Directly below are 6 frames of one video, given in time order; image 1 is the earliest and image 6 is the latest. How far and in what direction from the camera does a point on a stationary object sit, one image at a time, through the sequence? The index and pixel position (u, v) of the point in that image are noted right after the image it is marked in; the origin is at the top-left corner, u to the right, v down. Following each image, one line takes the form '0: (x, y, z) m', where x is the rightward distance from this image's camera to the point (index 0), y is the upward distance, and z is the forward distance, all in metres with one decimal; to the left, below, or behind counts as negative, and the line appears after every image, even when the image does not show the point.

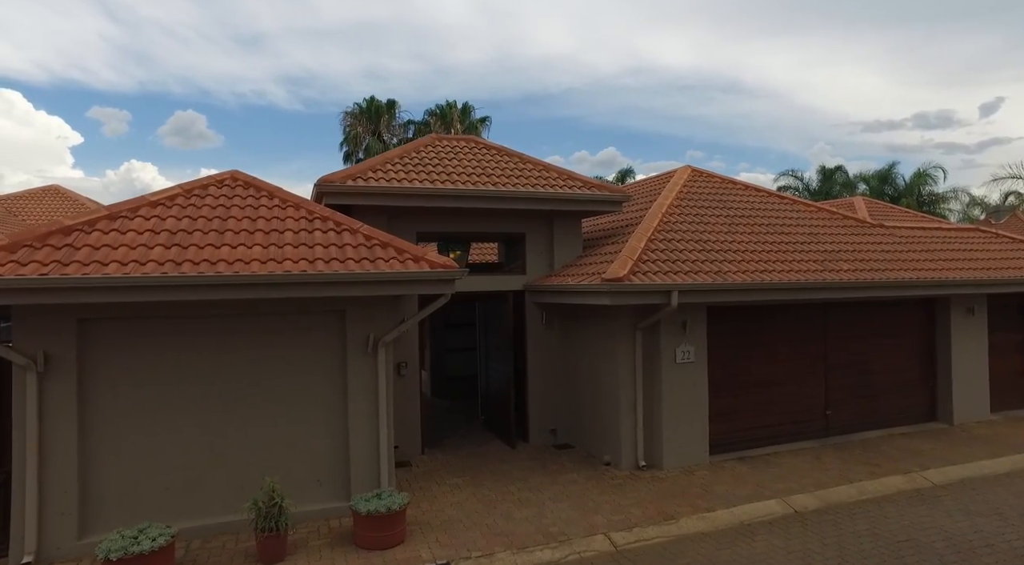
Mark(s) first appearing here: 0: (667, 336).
0: (+2.3, -0.8, +9.5) m
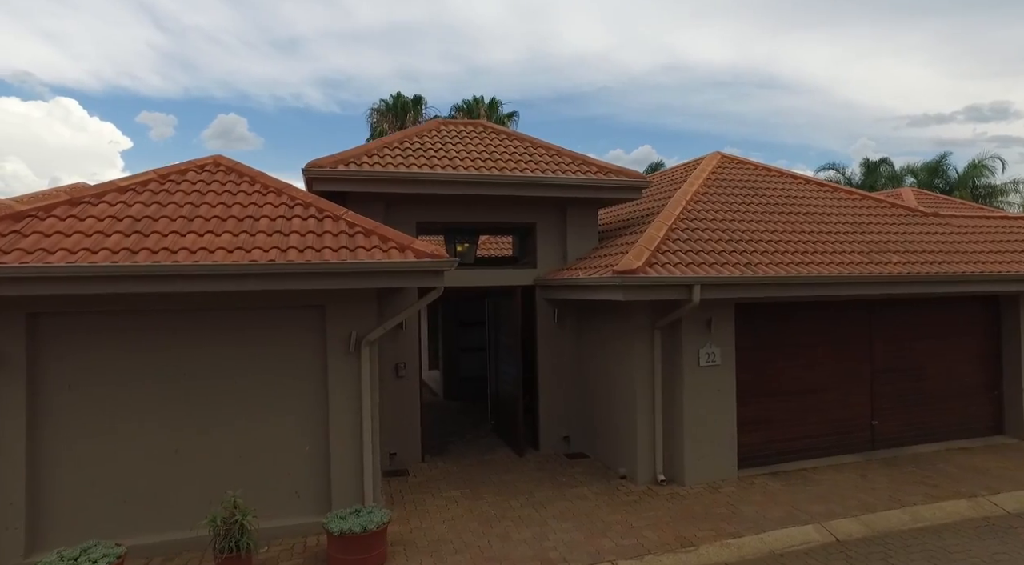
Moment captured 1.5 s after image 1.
0: (+2.3, -0.7, +8.5) m
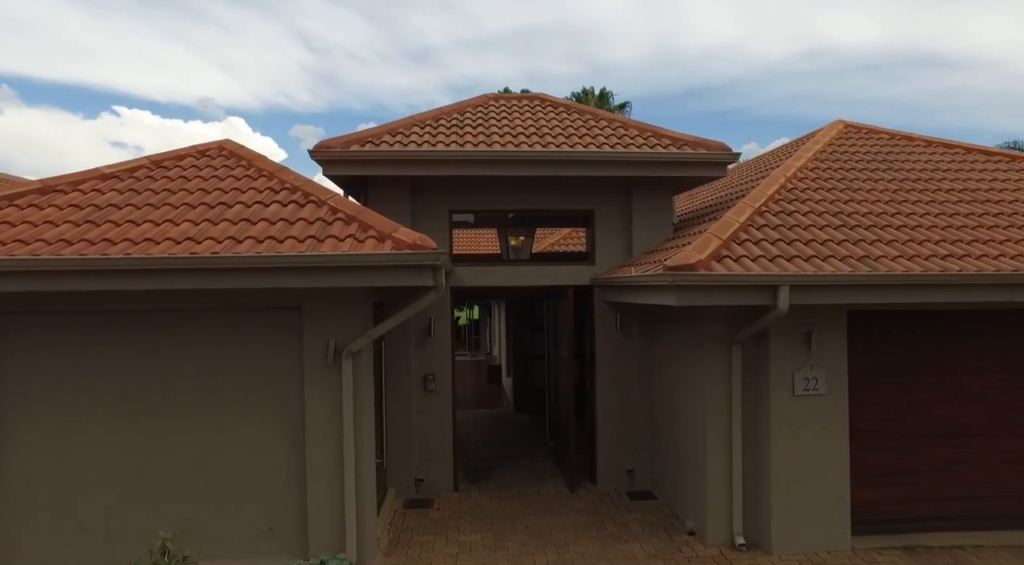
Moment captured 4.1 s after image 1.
0: (+2.6, -0.7, +6.3) m
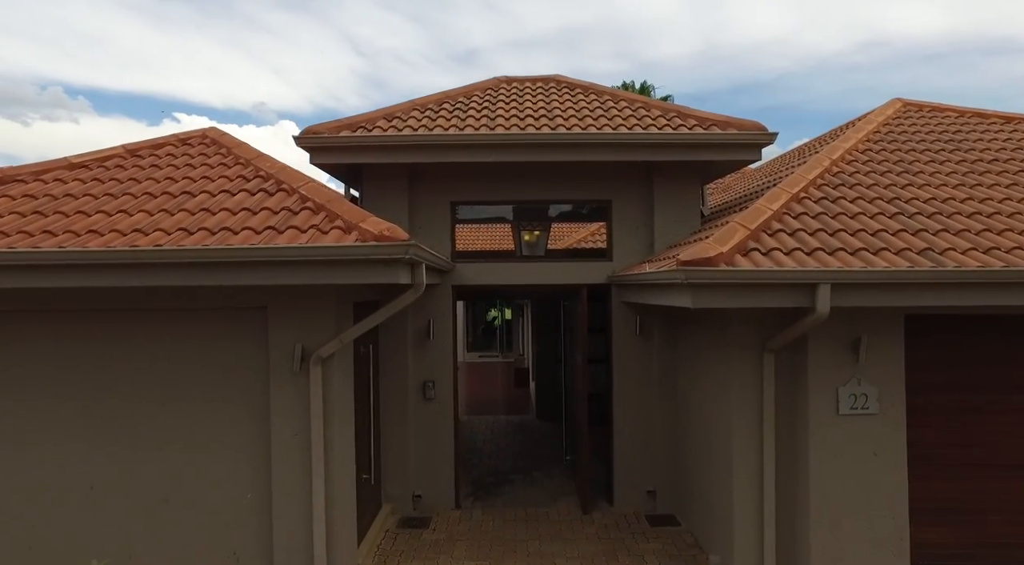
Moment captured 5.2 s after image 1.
0: (+2.6, -0.7, +5.4) m
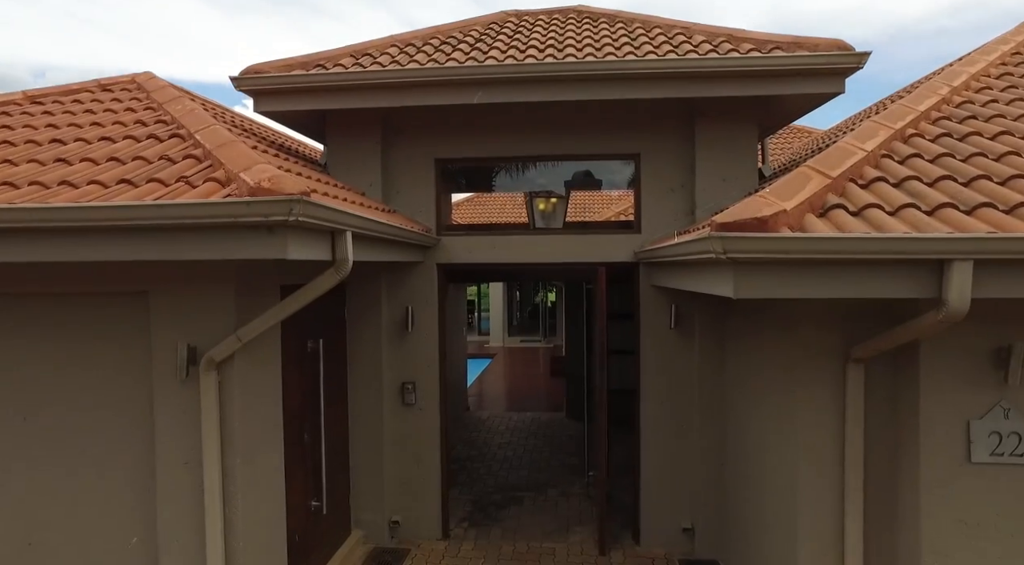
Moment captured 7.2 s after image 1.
0: (+2.3, -0.6, +3.5) m
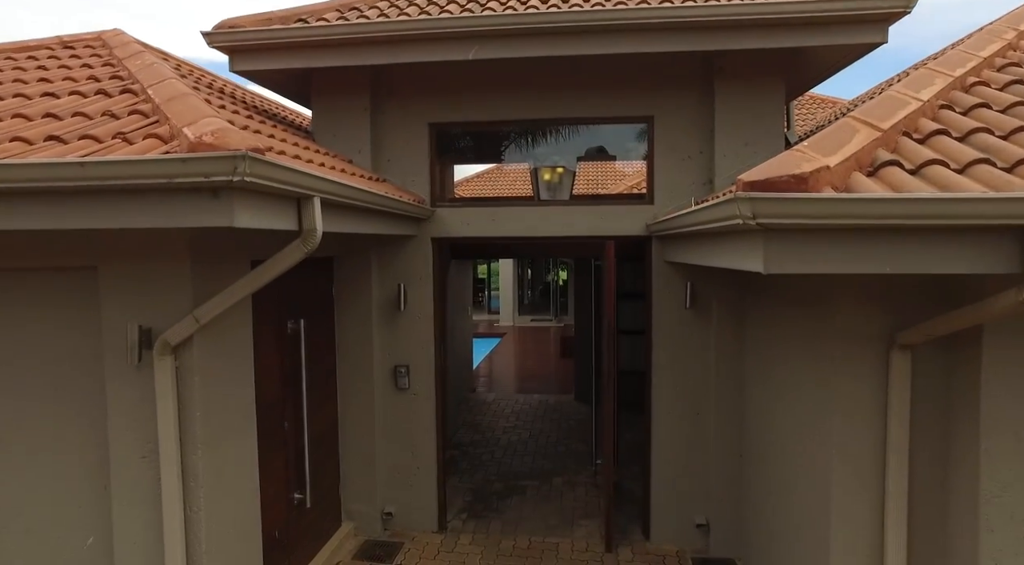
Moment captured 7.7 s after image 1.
0: (+2.3, -0.5, +3.0) m
